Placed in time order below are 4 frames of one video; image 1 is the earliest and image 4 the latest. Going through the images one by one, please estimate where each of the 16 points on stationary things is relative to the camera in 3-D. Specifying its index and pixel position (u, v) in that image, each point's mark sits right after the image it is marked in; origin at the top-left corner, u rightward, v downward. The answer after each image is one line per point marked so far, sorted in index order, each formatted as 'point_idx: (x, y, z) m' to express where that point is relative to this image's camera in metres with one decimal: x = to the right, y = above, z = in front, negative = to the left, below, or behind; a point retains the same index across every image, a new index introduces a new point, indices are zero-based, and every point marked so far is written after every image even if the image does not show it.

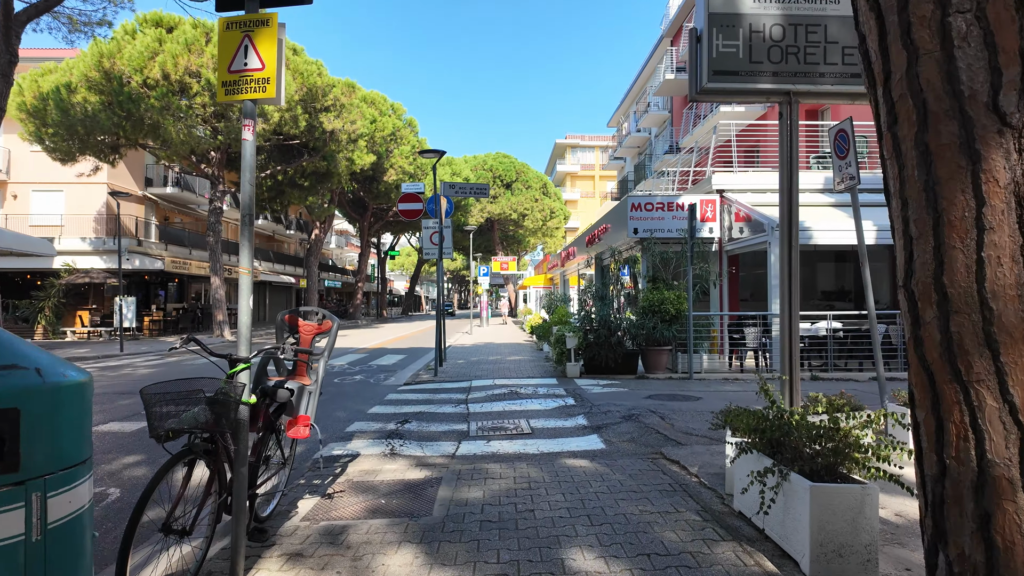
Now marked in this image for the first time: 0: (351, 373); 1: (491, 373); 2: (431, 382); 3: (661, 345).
0: (-3.4, -1.8, +12.4) m
1: (-0.4, -1.6, +11.5) m
2: (-1.5, -1.7, +10.9) m
3: (+2.8, -1.1, +10.9) m
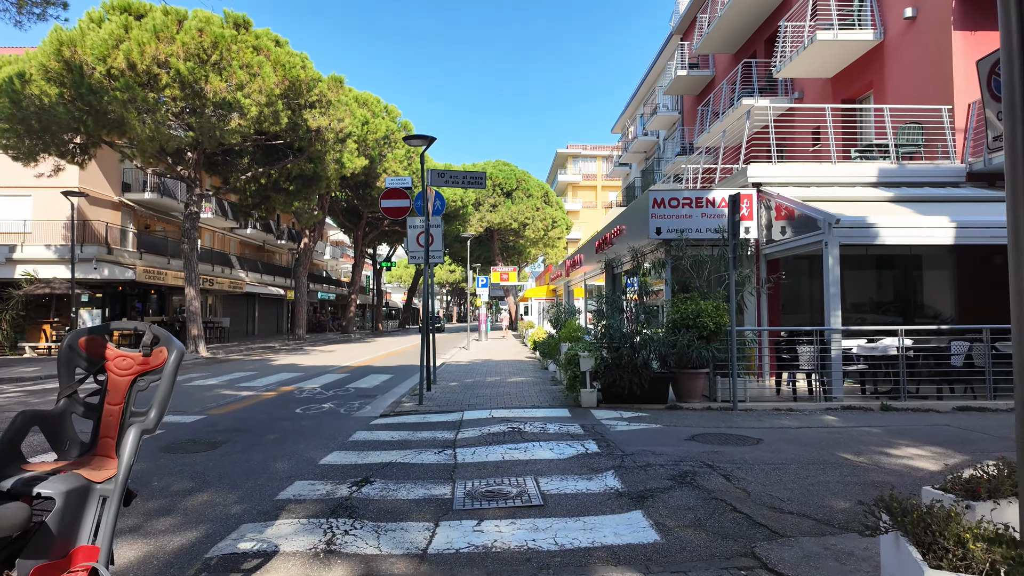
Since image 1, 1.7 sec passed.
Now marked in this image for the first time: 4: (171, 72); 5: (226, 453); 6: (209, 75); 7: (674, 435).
0: (-3.4, -2.0, +10.3) m
1: (-0.4, -1.8, +9.5) m
2: (-1.5, -1.9, +8.9) m
3: (+2.8, -1.2, +8.9) m
4: (-10.6, +6.7, +18.3) m
5: (-3.1, -1.8, +6.3) m
6: (-9.6, +6.7, +18.6) m
7: (+1.9, -1.7, +6.8) m
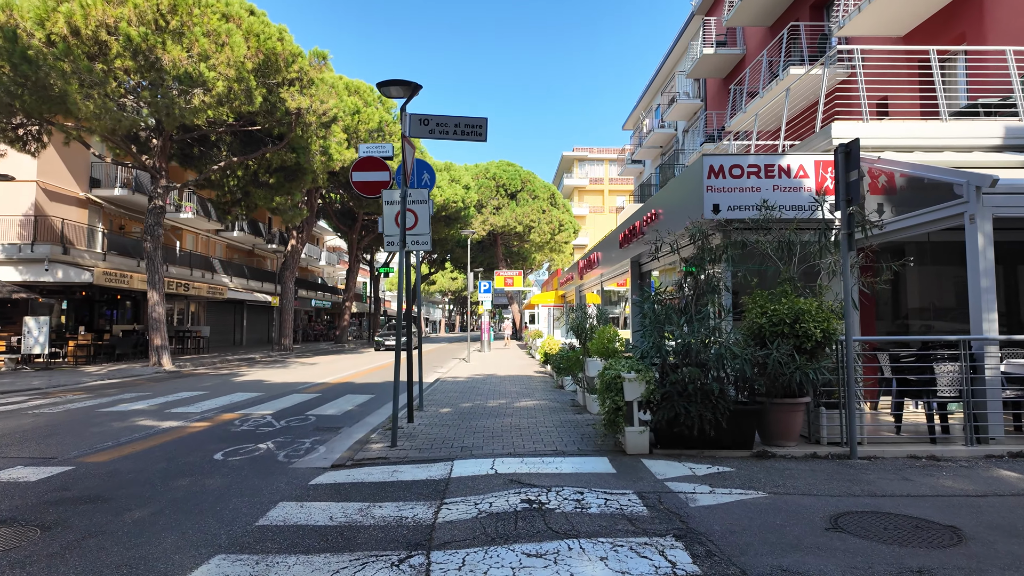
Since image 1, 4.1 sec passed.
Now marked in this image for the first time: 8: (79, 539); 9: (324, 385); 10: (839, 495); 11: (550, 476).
0: (-3.2, -1.9, +7.6) m
1: (-0.3, -1.7, +6.7) m
2: (-1.4, -1.8, +6.2) m
3: (+2.9, -1.1, +6.1) m
4: (-10.4, +6.6, +15.8) m
5: (-2.9, -1.6, +3.6) m
6: (-9.4, +6.7, +16.0) m
7: (+2.0, -1.6, +4.0) m
8: (-2.9, -1.7, +3.9) m
9: (-4.3, -2.2, +13.5) m
10: (+2.6, -1.6, +4.7) m
11: (+0.3, -1.6, +5.2) m
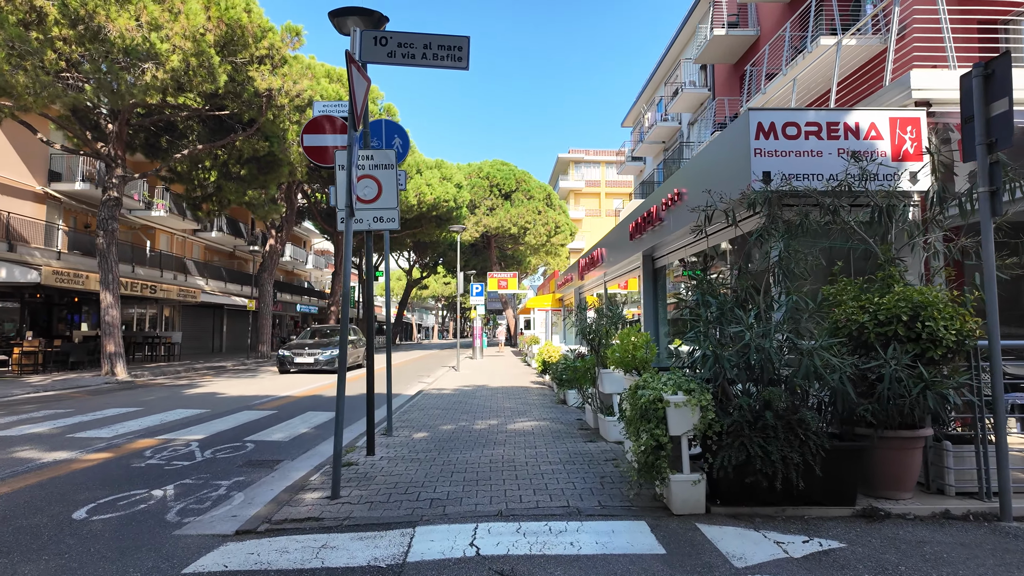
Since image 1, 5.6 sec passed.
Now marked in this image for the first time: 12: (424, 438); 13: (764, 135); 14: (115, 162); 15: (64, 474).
0: (-3.3, -1.8, +5.7) m
1: (-0.3, -1.6, +4.8) m
2: (-1.4, -1.7, +4.2) m
3: (+2.9, -1.0, +4.2) m
4: (-10.6, +6.7, +13.8) m
5: (-3.0, -1.5, +1.6) m
6: (-9.6, +6.7, +14.1) m
7: (+1.9, -1.4, +2.2) m
8: (-2.9, -1.5, +2.0) m
9: (-4.4, -2.2, +11.6) m
10: (+2.6, -1.5, +2.8) m
11: (+0.3, -1.5, +3.3) m
12: (-1.0, -1.8, +7.0) m
13: (+2.8, +1.7, +6.4) m
14: (-12.2, +3.9, +18.2) m
15: (-4.4, -1.8, +5.9) m
